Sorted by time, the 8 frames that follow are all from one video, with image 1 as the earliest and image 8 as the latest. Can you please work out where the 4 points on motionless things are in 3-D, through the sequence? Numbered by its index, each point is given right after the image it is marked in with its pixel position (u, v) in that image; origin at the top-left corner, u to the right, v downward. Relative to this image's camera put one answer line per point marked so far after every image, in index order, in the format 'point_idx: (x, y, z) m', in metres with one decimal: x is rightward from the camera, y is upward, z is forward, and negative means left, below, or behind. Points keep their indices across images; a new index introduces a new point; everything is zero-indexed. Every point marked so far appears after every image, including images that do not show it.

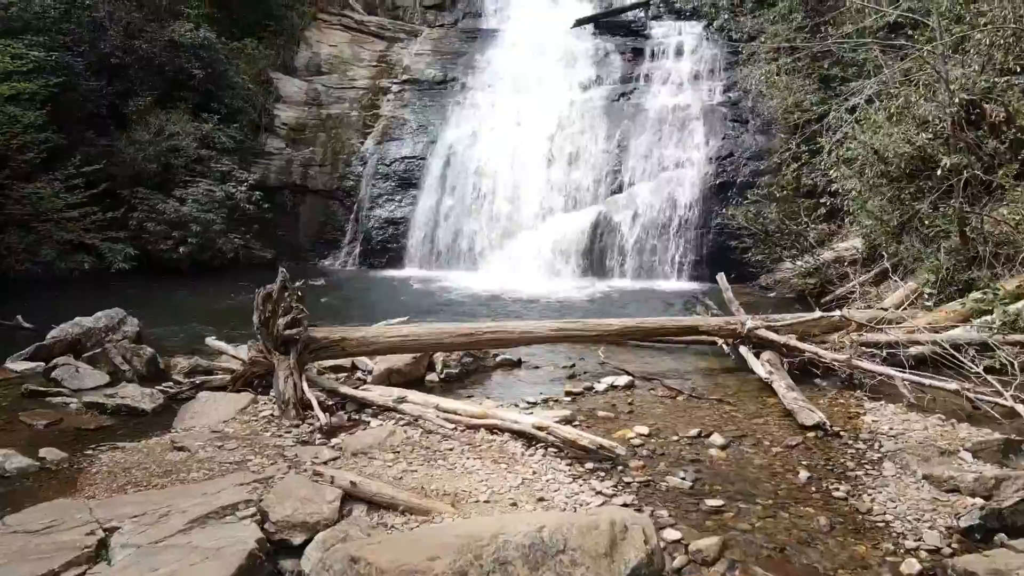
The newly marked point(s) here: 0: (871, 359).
0: (+2.3, -0.5, +4.6) m
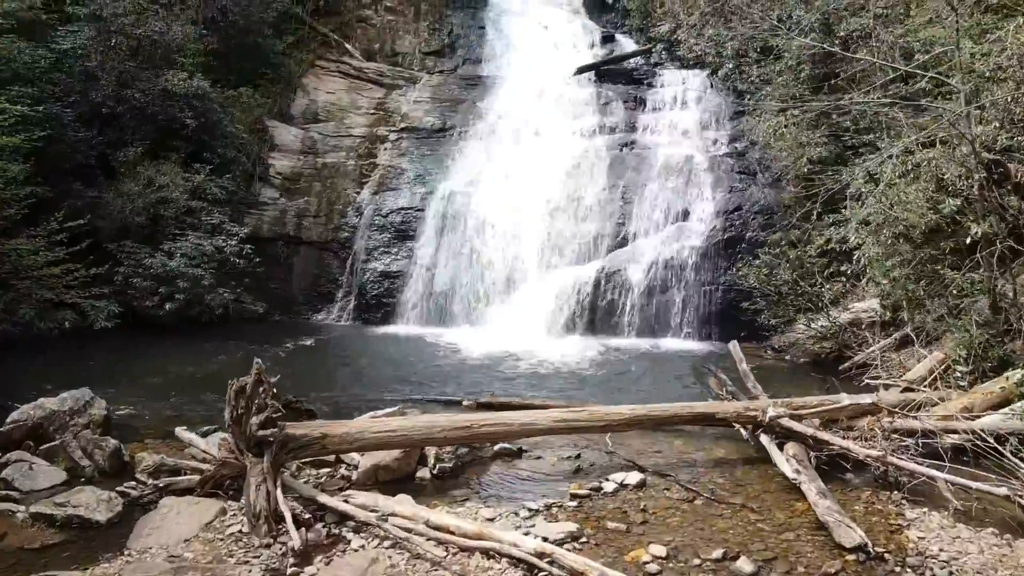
0: (+2.3, -1.0, +4.2) m
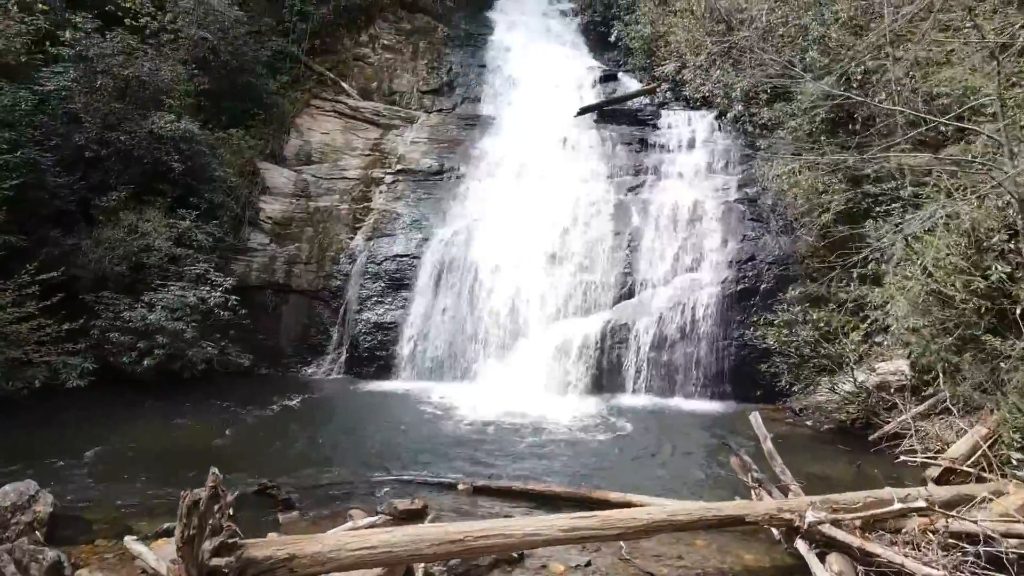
0: (+2.3, -1.4, +3.7) m
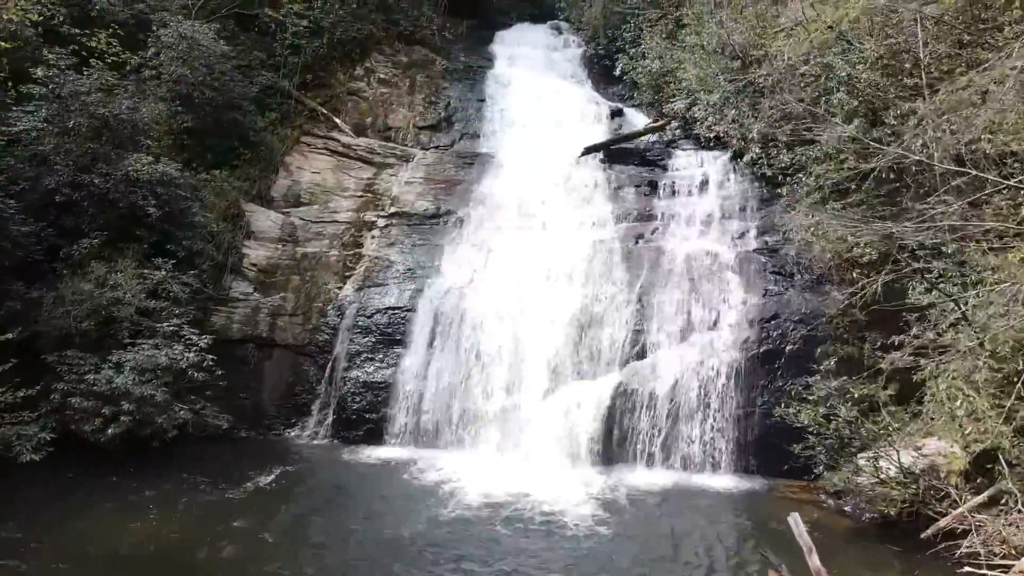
0: (+2.3, -1.9, +2.9) m
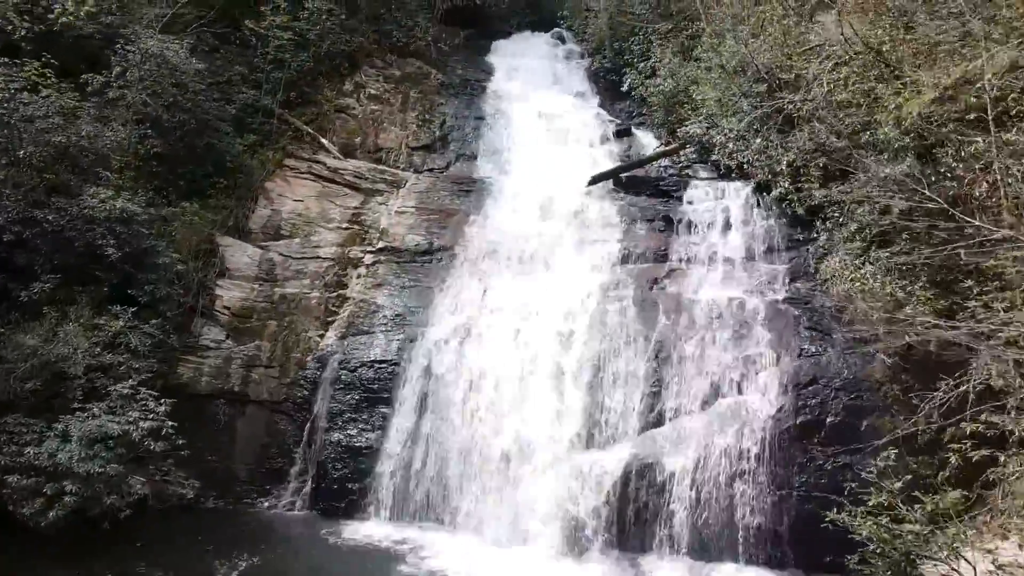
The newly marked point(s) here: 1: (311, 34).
0: (+2.3, -2.5, +1.9) m
1: (-3.6, +4.6, +12.9) m
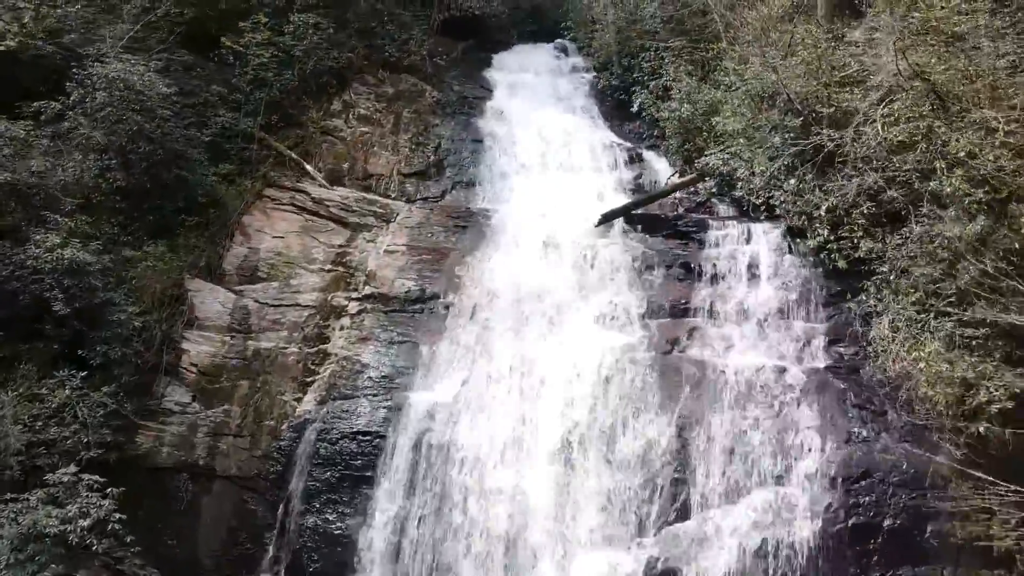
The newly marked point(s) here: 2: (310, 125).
0: (+2.4, -3.1, +1.0) m
1: (-3.6, +4.0, +11.9) m
2: (-3.4, +2.7, +12.0) m
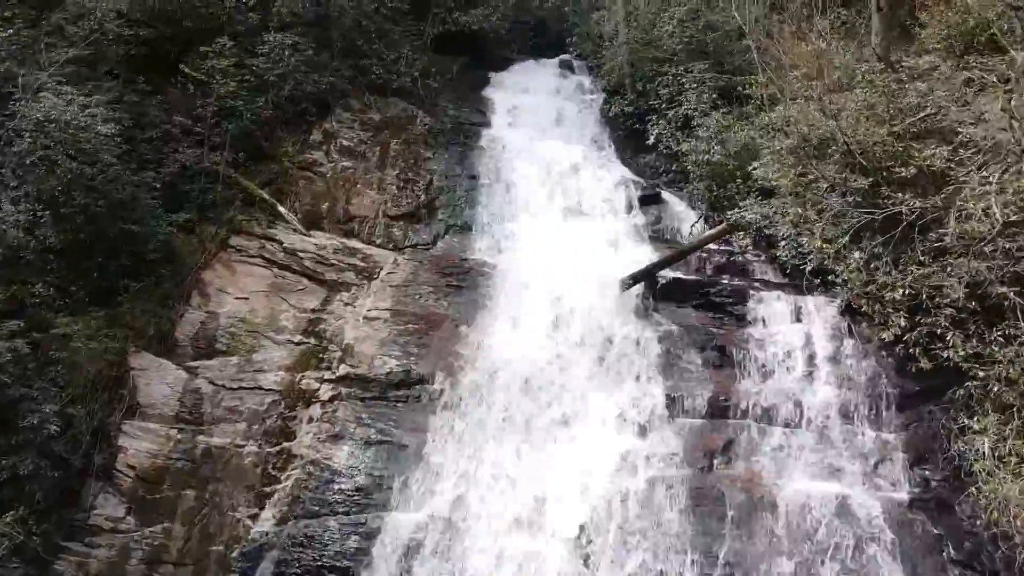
0: (+2.4, -3.9, -0.4) m
1: (-3.6, +3.1, +10.6) m
2: (-3.3, +1.9, +10.6) m
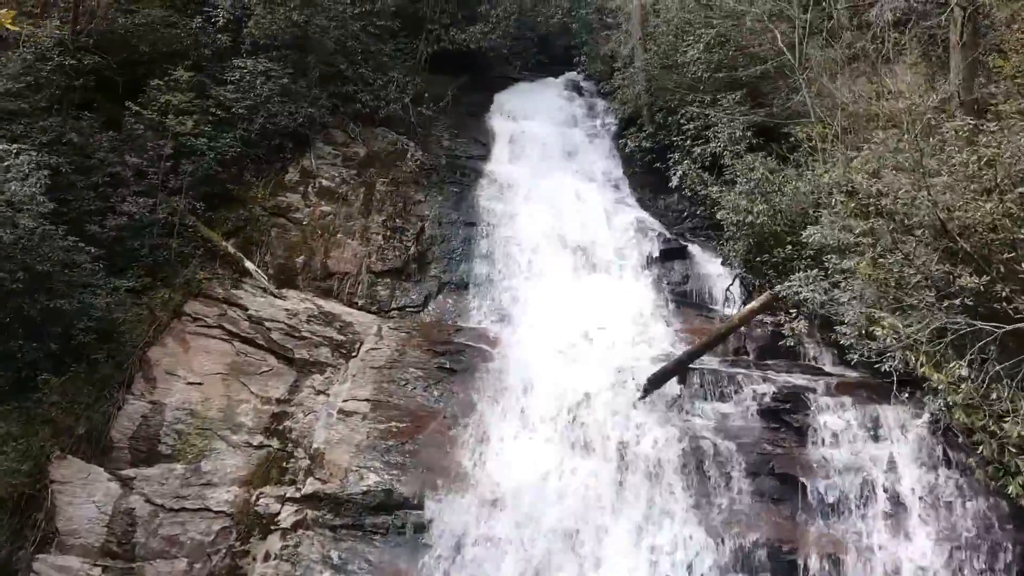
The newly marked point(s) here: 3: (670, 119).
0: (+2.4, -4.7, -1.8) m
1: (-3.5, +2.3, +9.2) m
2: (-3.3, +1.1, +9.2) m
3: (+2.2, +2.3, +9.8) m
